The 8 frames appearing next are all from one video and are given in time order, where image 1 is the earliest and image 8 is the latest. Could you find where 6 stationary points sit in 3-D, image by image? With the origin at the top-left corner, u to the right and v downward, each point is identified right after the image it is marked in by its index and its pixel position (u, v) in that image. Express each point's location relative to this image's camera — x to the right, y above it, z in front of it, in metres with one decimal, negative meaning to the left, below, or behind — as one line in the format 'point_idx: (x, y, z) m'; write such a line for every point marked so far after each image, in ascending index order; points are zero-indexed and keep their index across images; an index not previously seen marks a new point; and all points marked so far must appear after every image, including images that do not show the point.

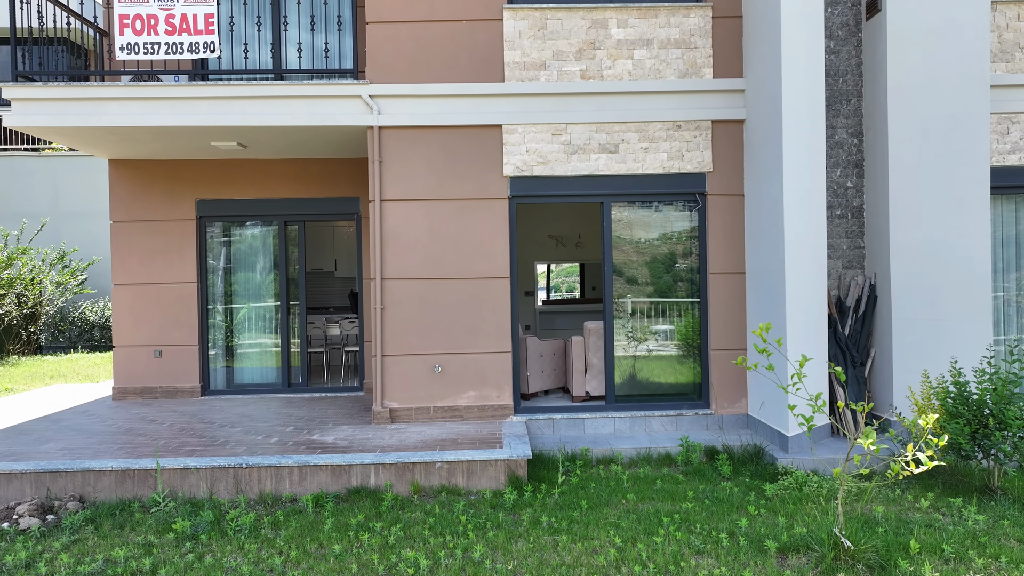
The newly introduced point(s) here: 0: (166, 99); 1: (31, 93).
0: (-2.7, +1.4, +5.6) m
1: (-3.7, +1.5, +5.5) m
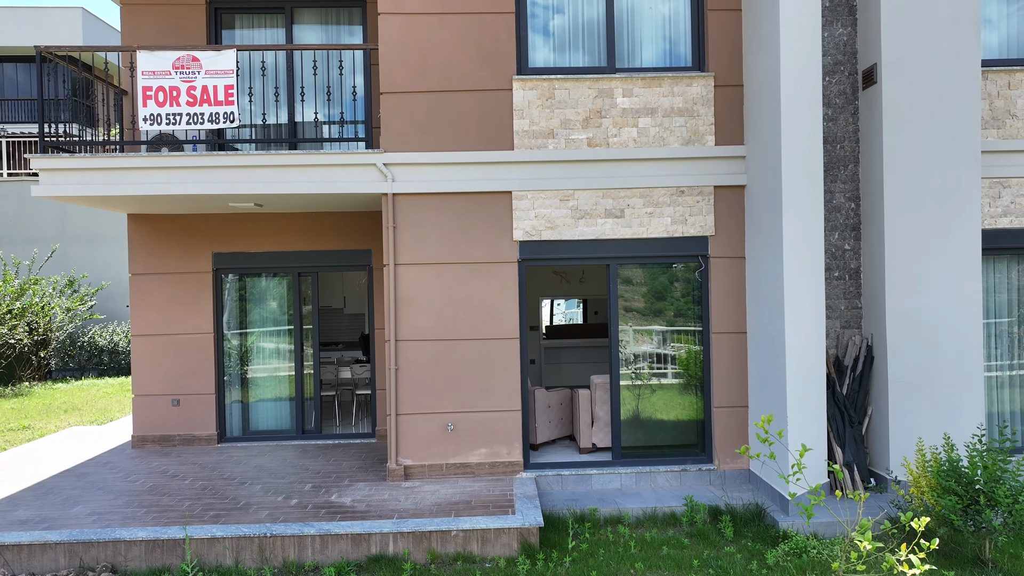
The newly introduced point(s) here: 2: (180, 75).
0: (-2.6, +0.9, +5.8) m
1: (-3.6, +1.0, +5.7) m
2: (-2.7, +1.7, +5.8) m
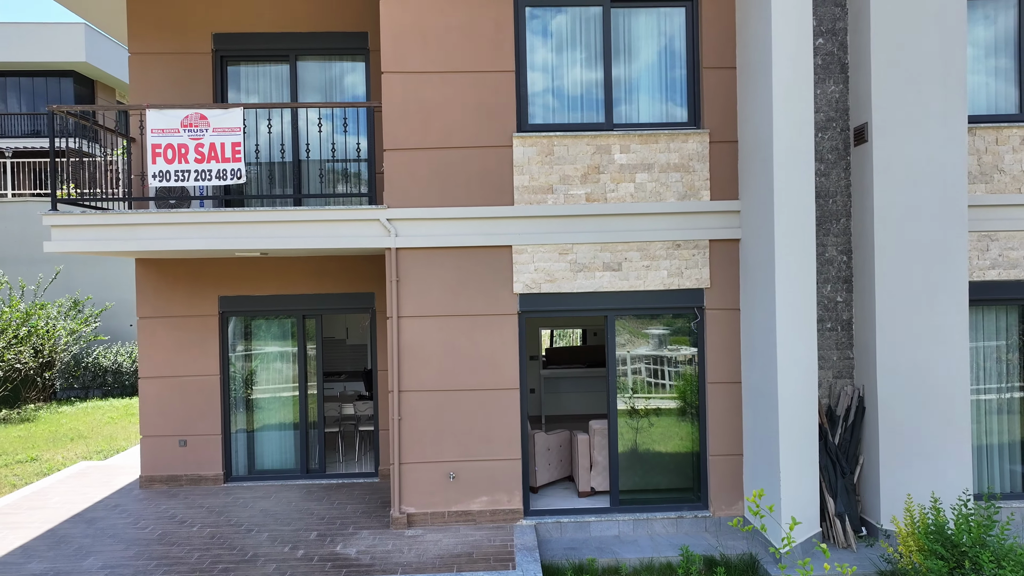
0: (-2.6, +0.5, +5.9) m
1: (-3.6, +0.5, +5.9) m
2: (-2.7, +1.3, +5.9) m
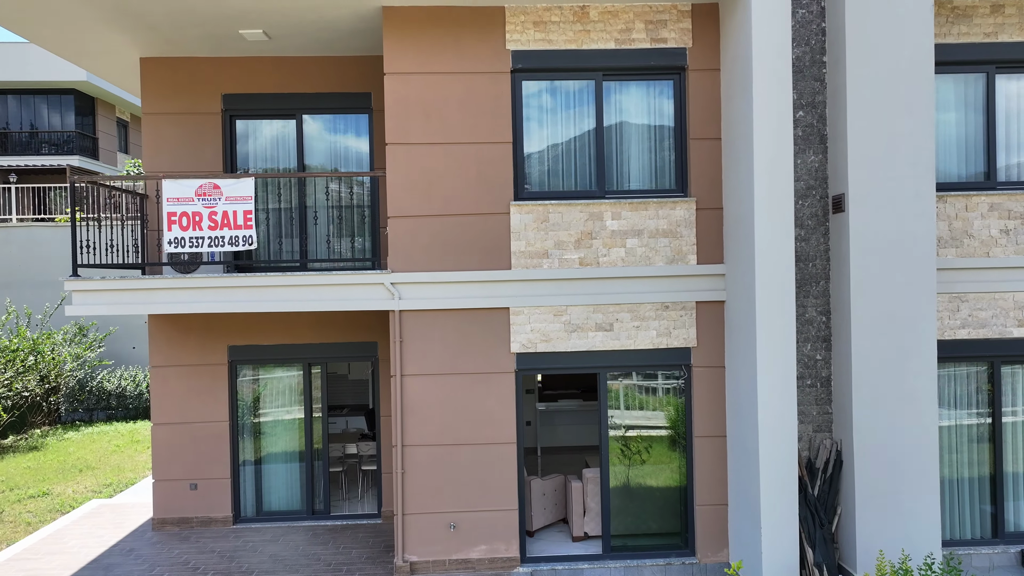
0: (-2.6, 0.0, +6.3) m
1: (-3.7, 0.0, +6.2) m
2: (-2.7, +0.7, +6.3) m
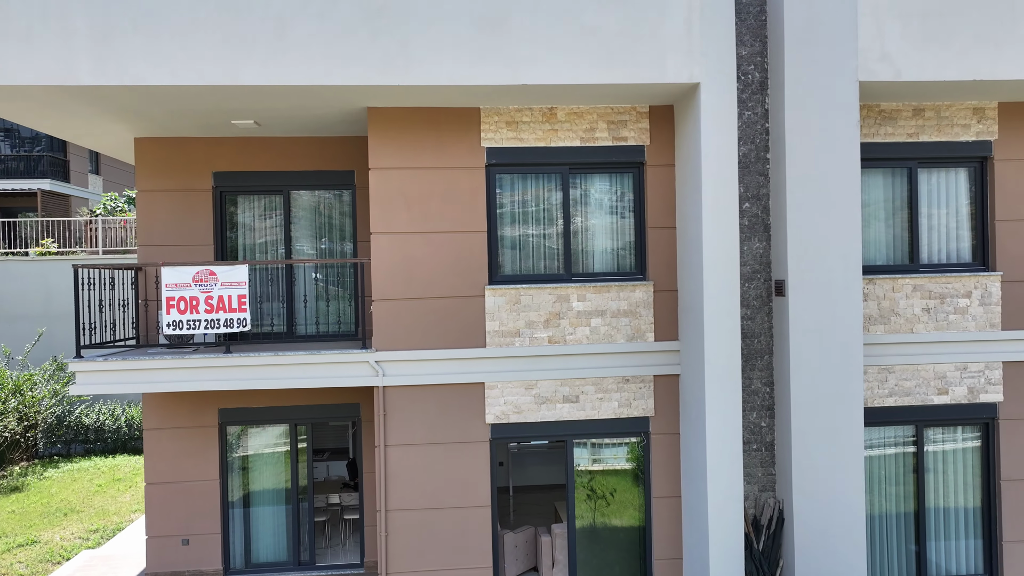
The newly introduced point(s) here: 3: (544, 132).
0: (-2.9, -0.8, +6.7) m
1: (-3.9, -0.7, +6.6) m
2: (-3.0, 0.0, +6.7) m
3: (+0.3, +1.5, +7.0) m
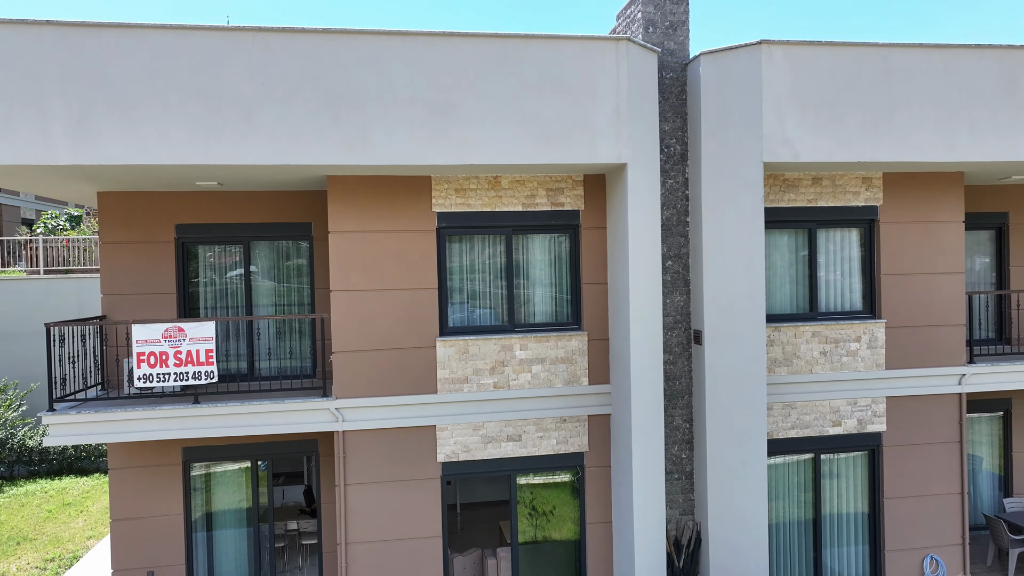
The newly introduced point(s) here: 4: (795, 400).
0: (-3.4, -1.3, +7.2) m
1: (-4.4, -1.3, +7.1) m
2: (-3.5, -0.6, +7.2) m
3: (-0.2, +1.0, +7.7) m
4: (+3.2, -1.3, +8.2) m
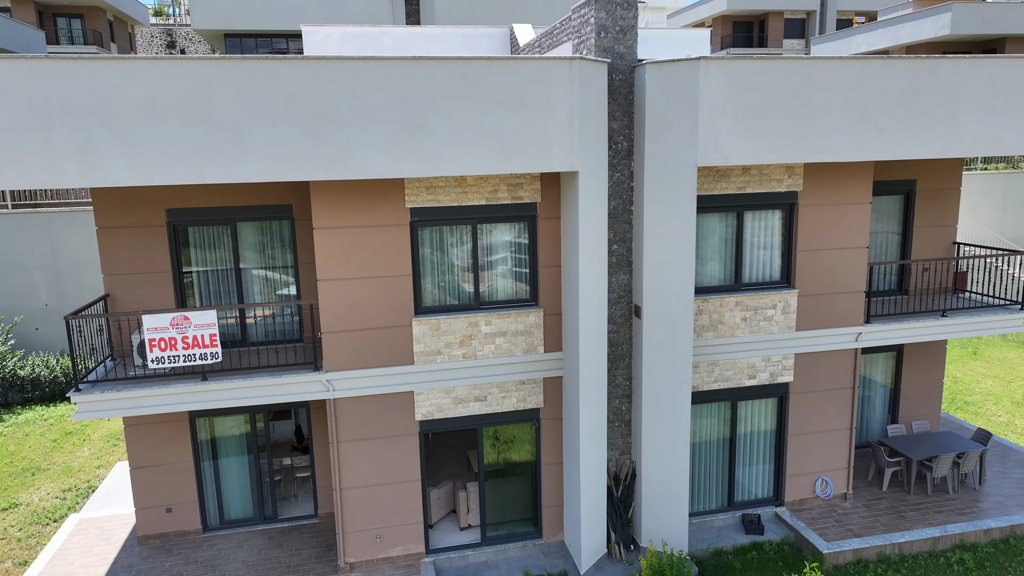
0: (-3.8, -1.2, +8.4) m
1: (-4.8, -1.2, +8.1) m
2: (-3.9, -0.5, +8.2) m
3: (-0.7, +1.1, +8.6) m
4: (+2.8, -1.0, +9.7) m
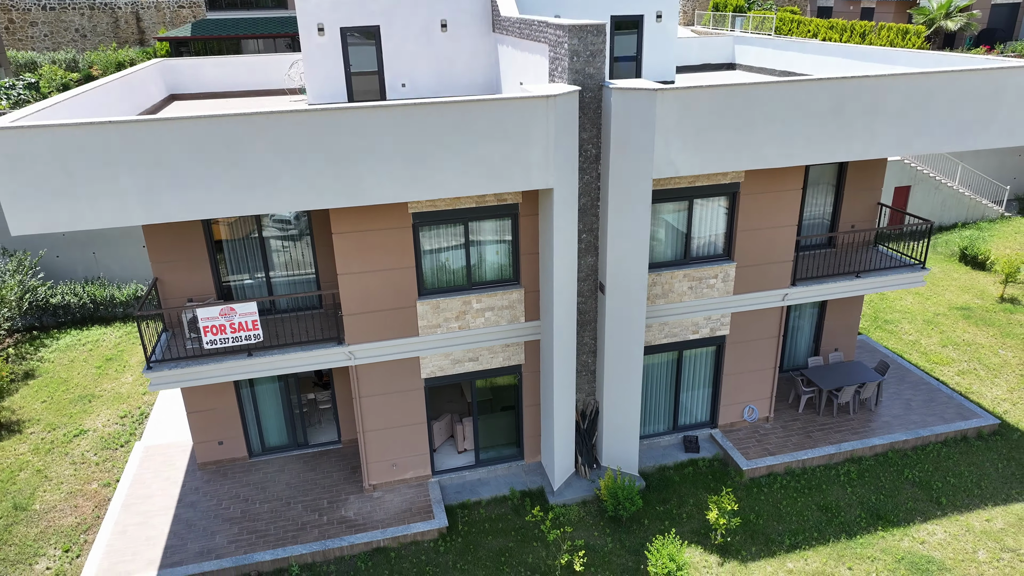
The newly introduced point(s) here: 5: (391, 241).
0: (-3.9, -1.1, +10.4) m
1: (-4.9, -1.2, +10.1) m
2: (-4.0, -0.4, +10.1) m
3: (-0.9, +1.3, +10.2) m
4: (+2.6, -0.5, +11.7) m
5: (-1.7, +0.7, +10.2) m
